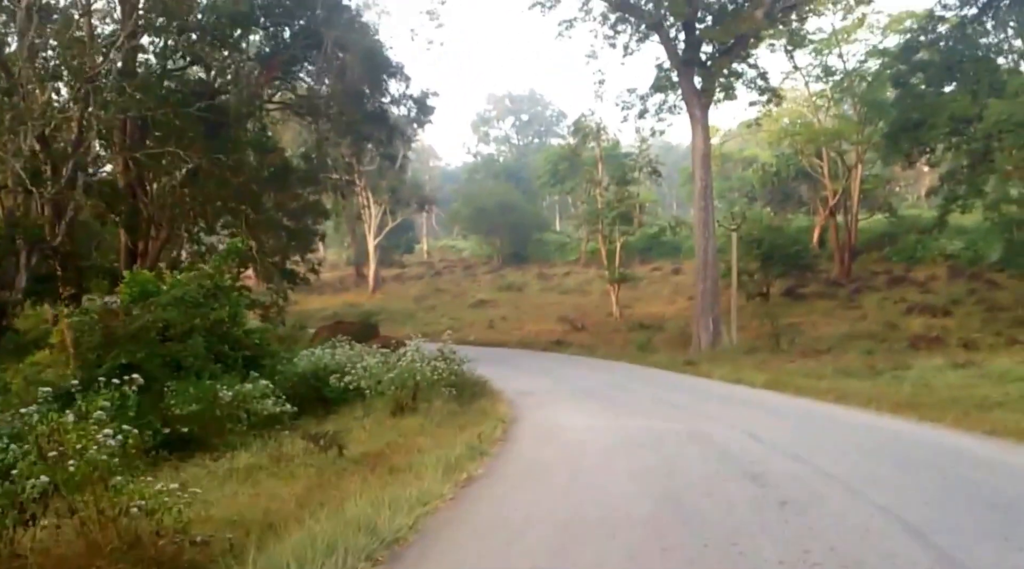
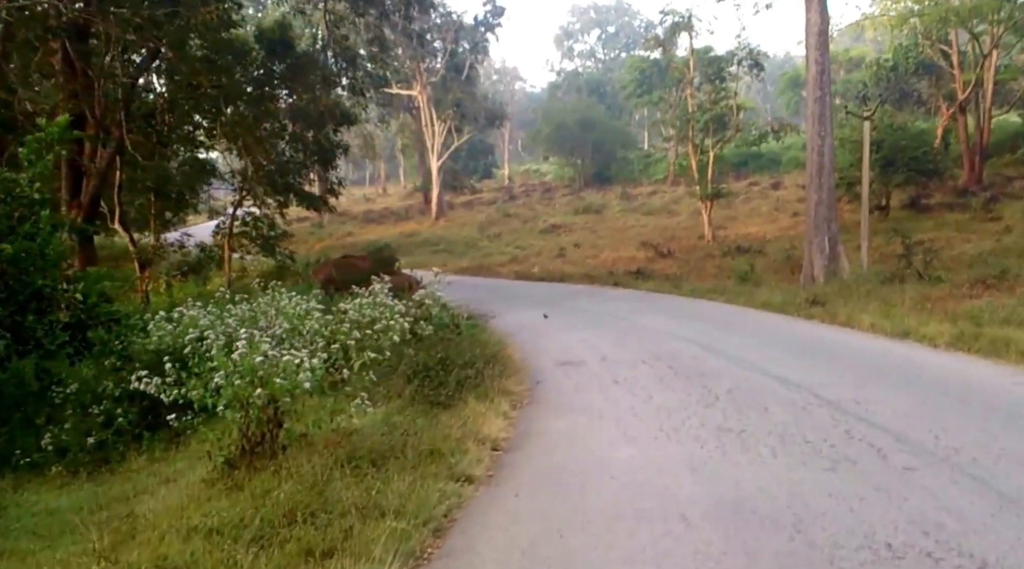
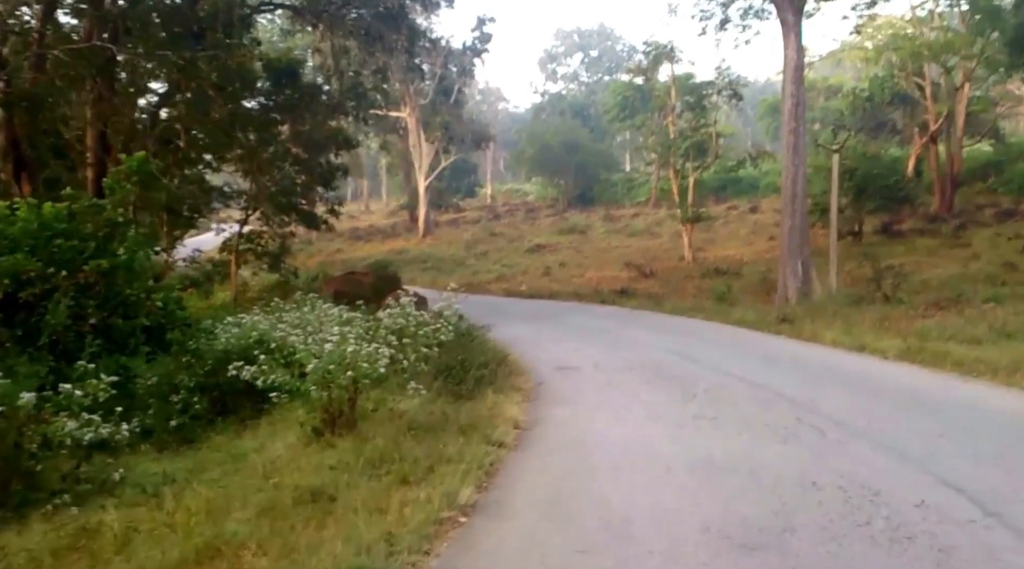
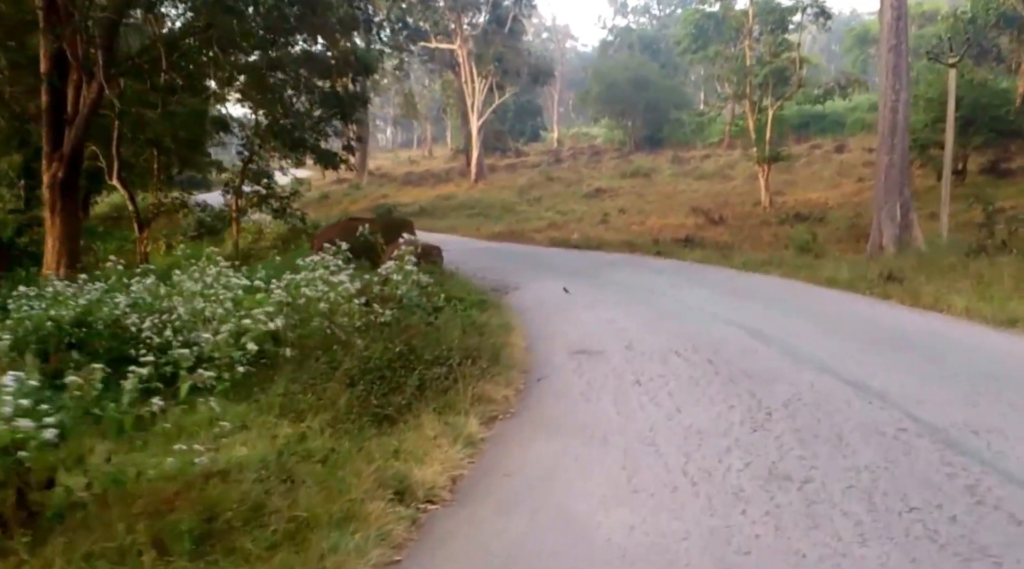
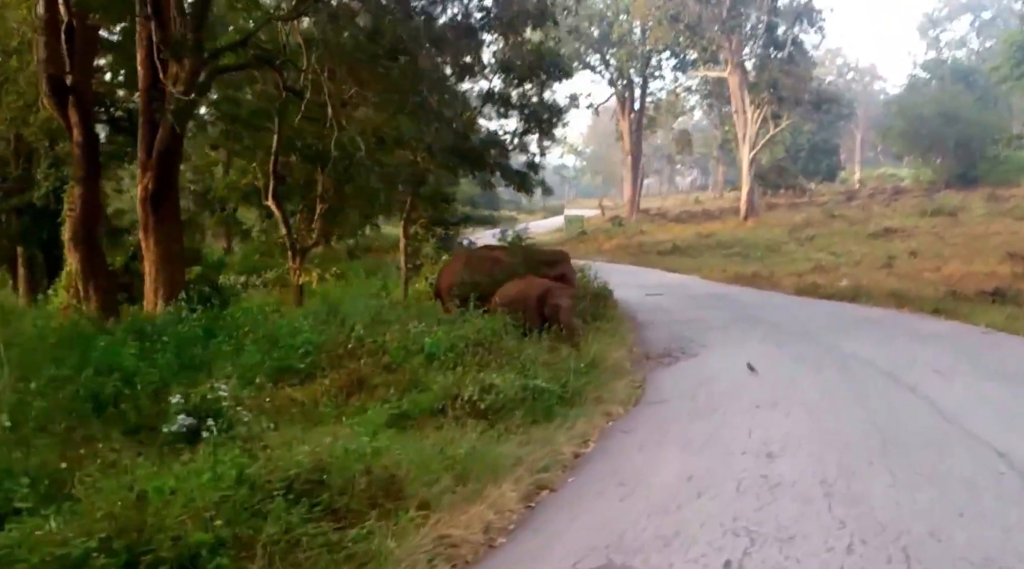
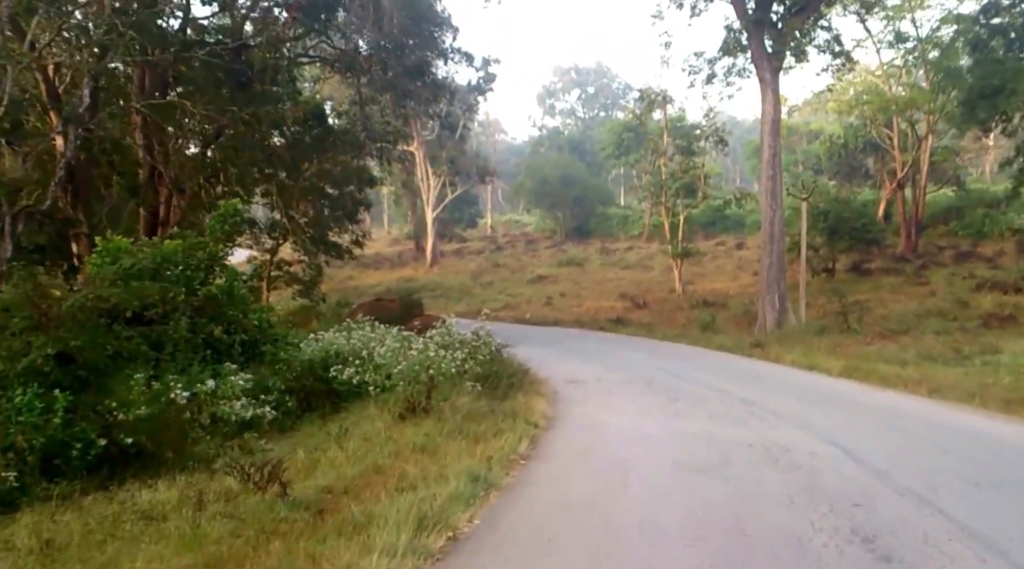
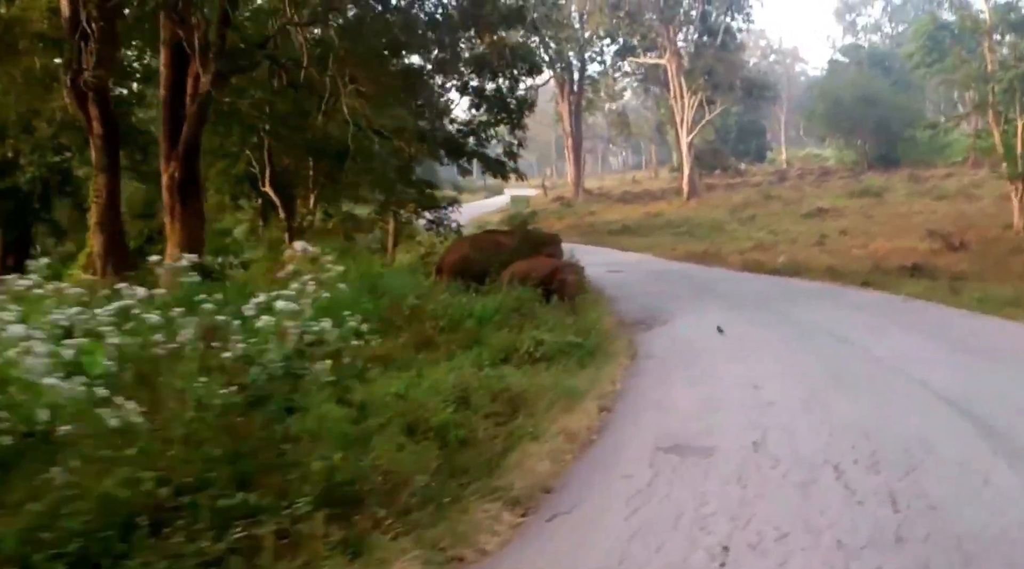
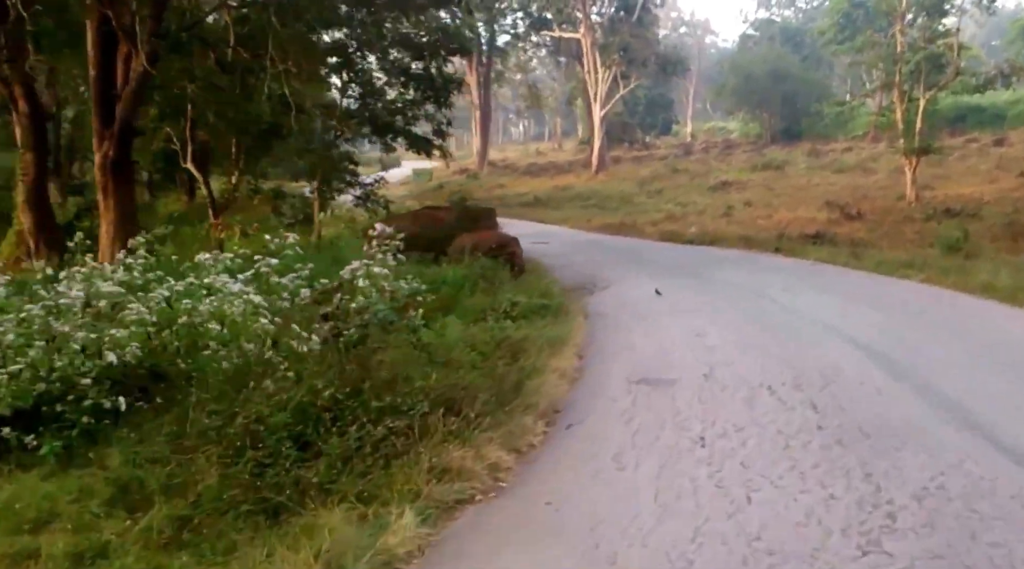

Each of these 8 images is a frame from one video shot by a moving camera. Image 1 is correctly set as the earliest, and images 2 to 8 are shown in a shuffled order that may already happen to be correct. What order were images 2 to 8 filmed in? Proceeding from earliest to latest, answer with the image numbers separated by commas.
6, 3, 2, 4, 8, 7, 5
